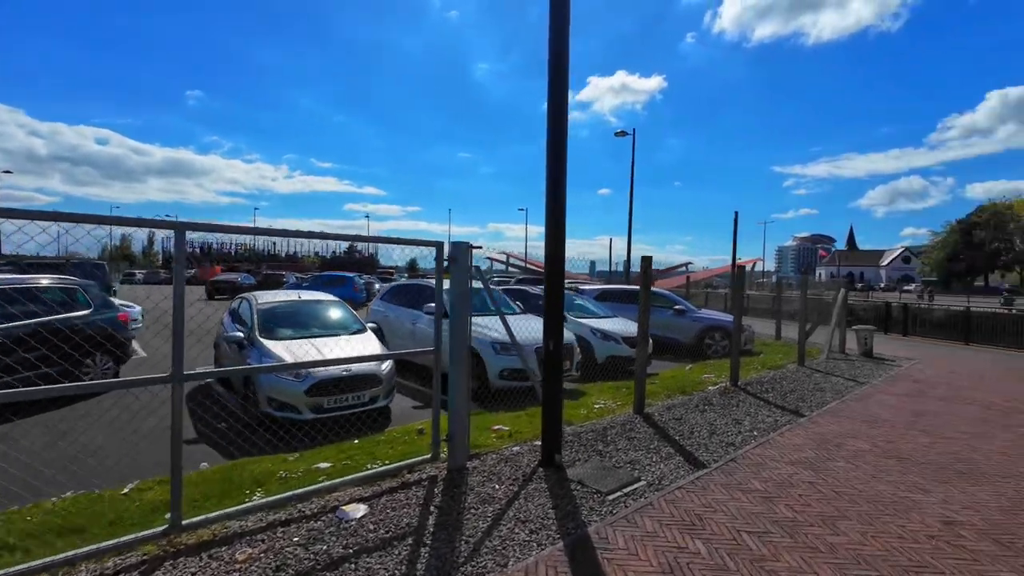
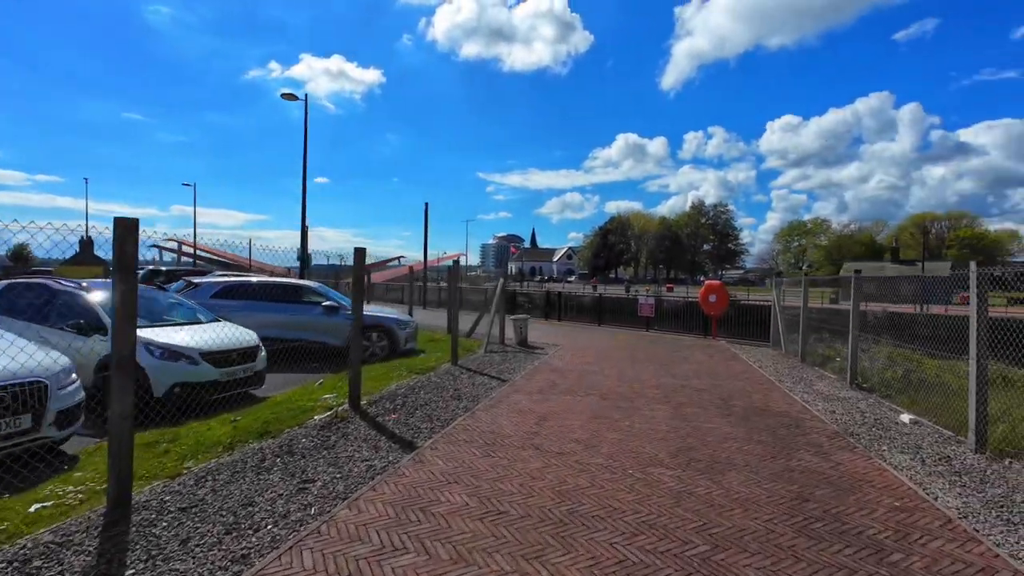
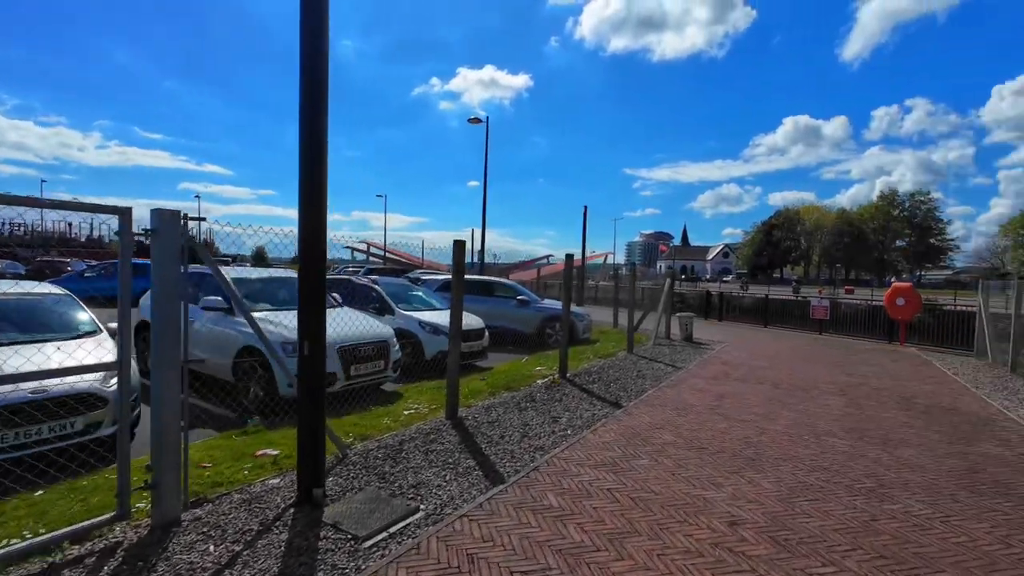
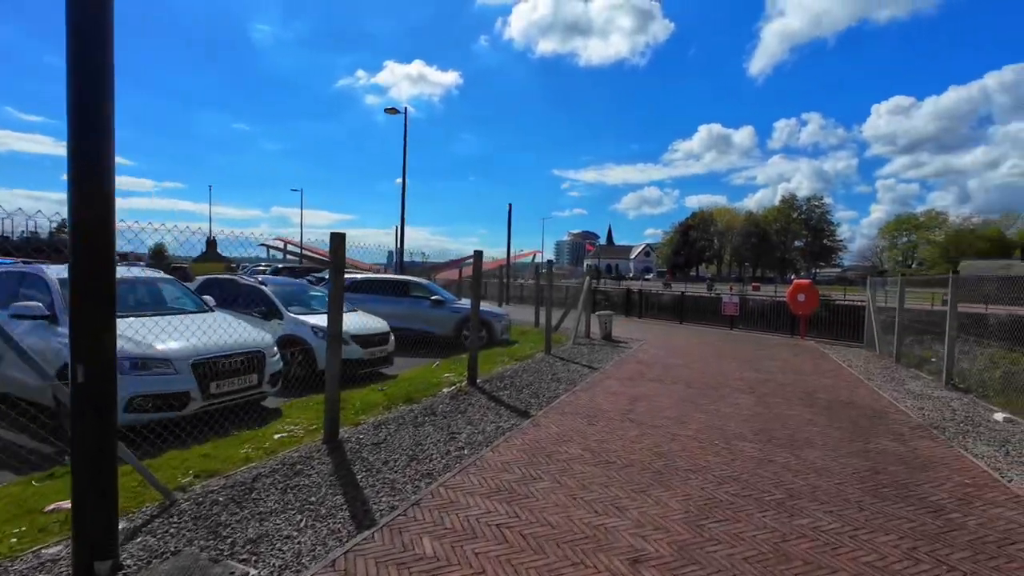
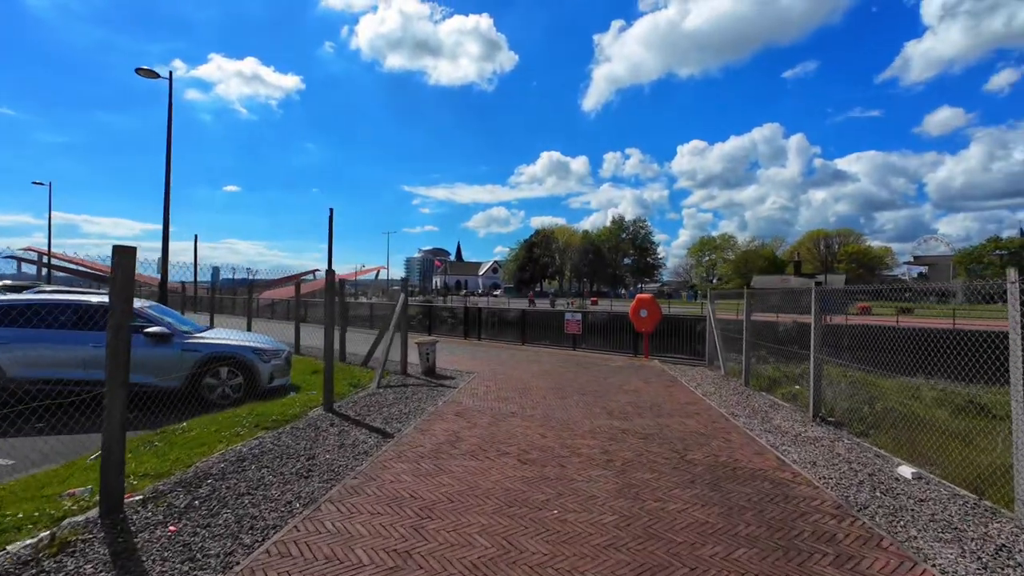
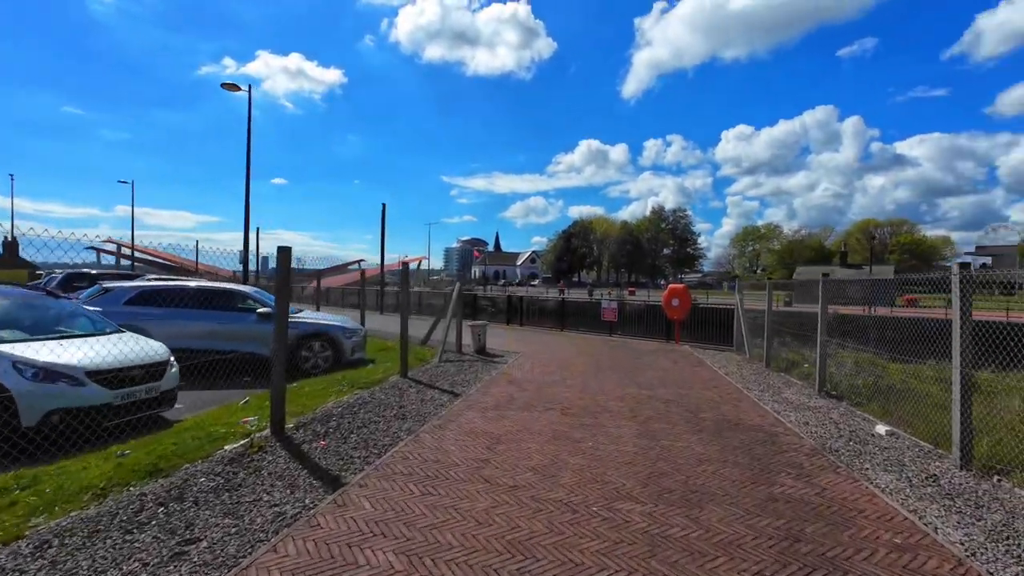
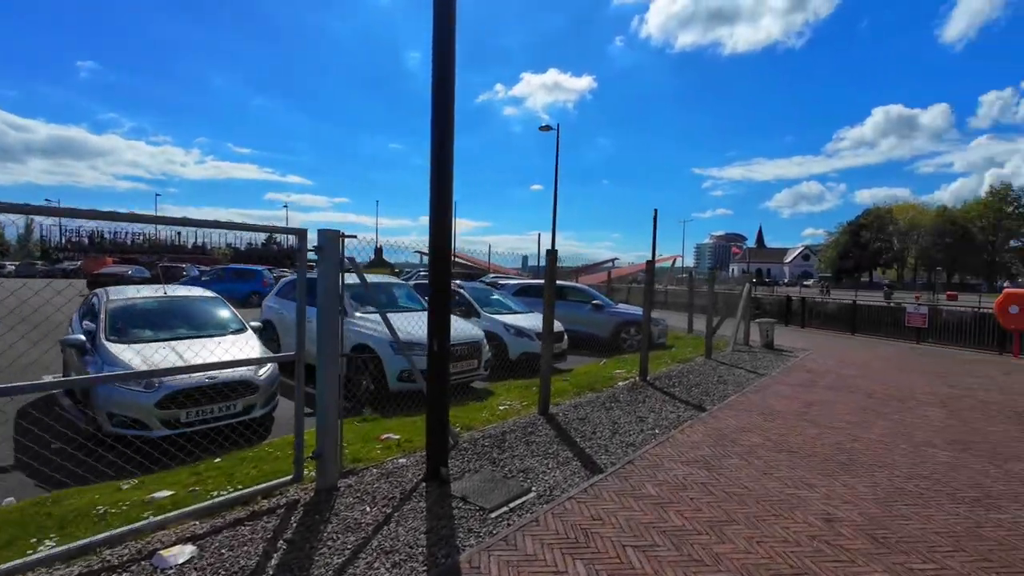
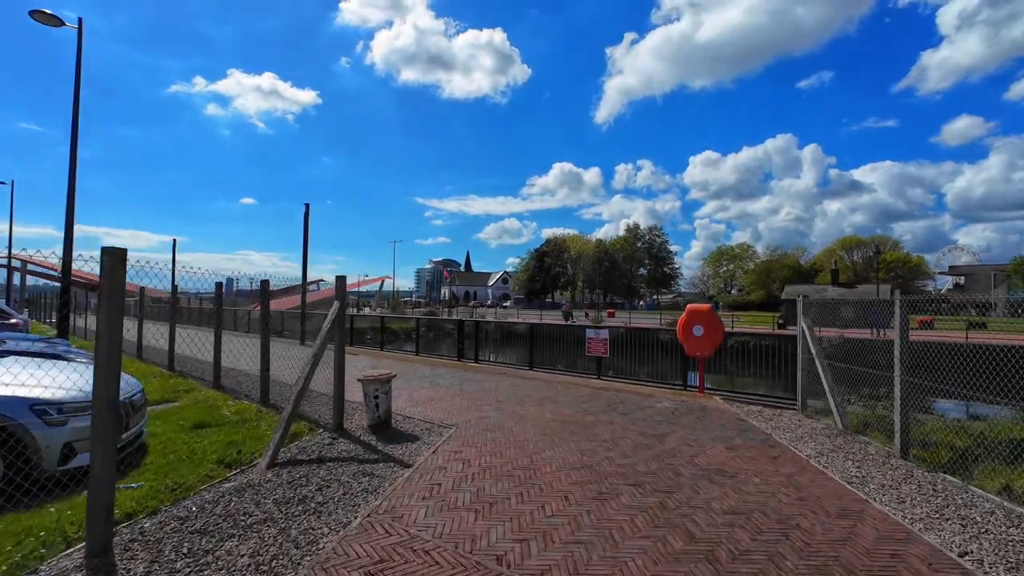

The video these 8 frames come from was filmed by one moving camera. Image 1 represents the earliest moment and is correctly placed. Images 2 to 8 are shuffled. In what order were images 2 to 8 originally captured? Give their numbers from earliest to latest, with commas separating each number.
7, 3, 4, 2, 6, 5, 8
